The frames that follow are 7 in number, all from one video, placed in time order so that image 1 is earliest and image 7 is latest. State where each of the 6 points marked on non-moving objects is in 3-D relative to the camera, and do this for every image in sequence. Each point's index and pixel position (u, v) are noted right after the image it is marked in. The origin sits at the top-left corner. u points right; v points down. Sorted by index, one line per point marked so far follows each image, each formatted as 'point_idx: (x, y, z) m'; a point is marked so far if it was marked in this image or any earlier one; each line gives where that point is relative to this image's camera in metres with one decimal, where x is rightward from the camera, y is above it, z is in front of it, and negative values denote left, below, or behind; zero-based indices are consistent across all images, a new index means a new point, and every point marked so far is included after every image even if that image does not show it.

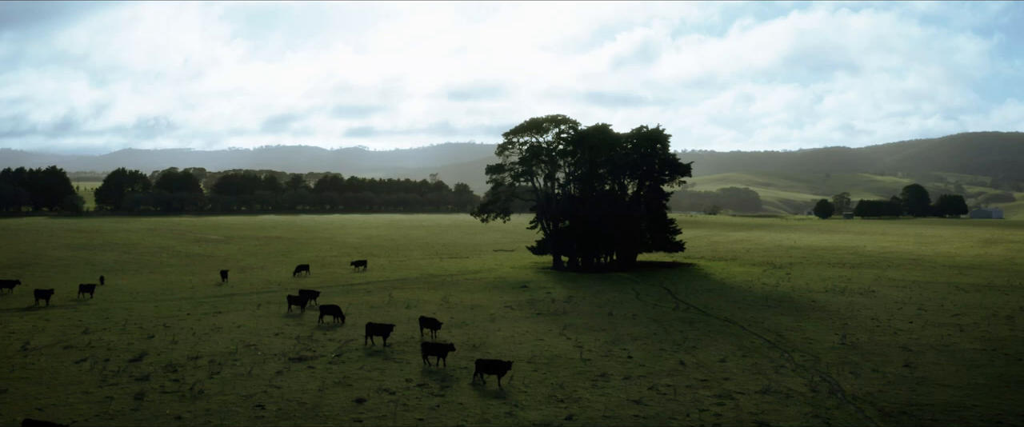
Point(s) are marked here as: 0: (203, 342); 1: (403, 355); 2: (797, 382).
0: (-8.4, -3.5, +19.3) m
1: (-2.6, -3.5, +17.0) m
2: (+5.4, -3.2, +13.2) m
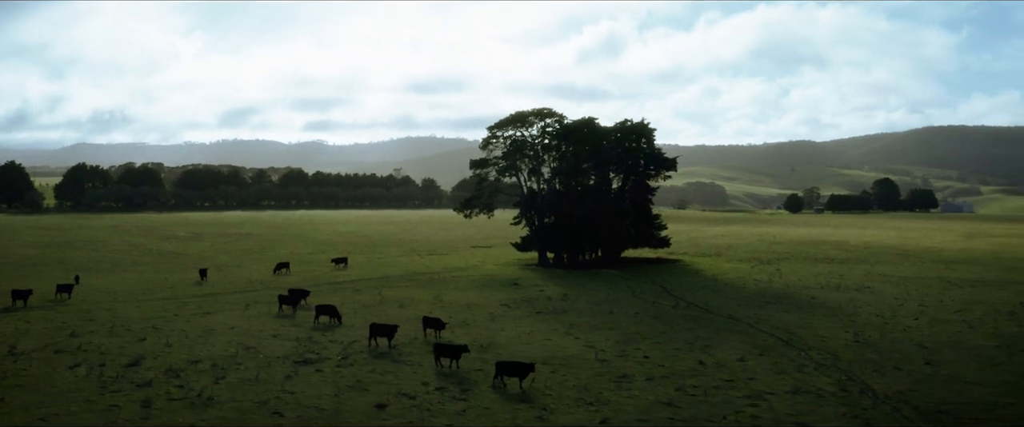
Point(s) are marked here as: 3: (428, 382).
0: (-8.2, -3.4, +18.5) m
1: (-2.3, -3.4, +16.6) m
2: (+5.8, -3.1, +13.1) m
3: (-1.7, -3.3, +14.0) m
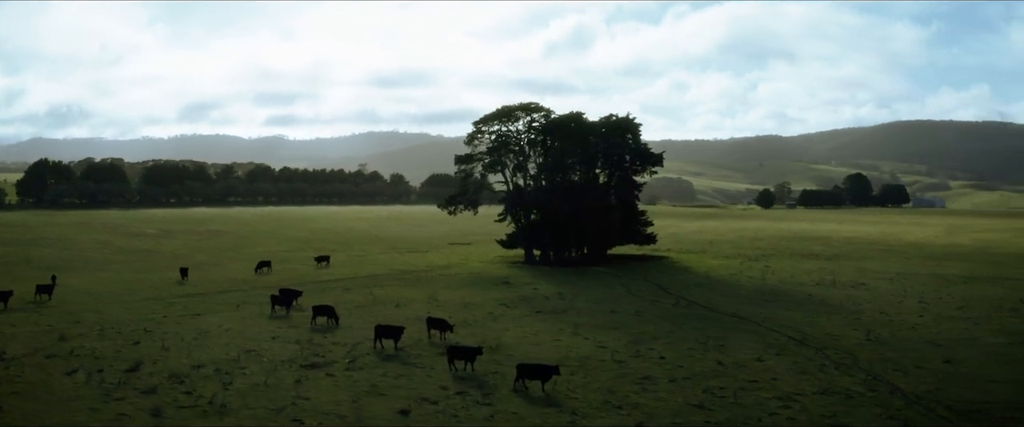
0: (-8.0, -3.4, +17.9) m
1: (-2.0, -3.4, +16.2) m
2: (+6.3, -3.1, +13.0) m
3: (-1.3, -3.3, +13.6) m
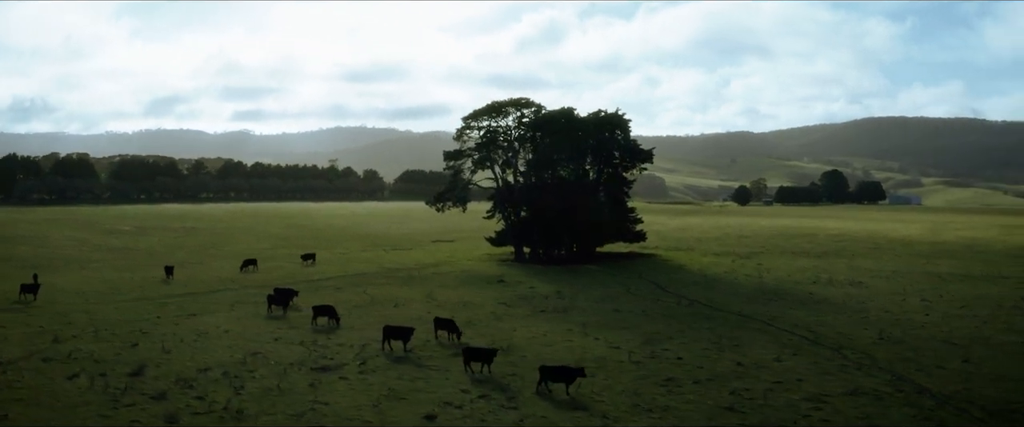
0: (-7.7, -3.4, +17.4) m
1: (-1.7, -3.3, +15.8) m
2: (+6.7, -3.1, +12.9) m
3: (-0.9, -3.3, +13.3) m
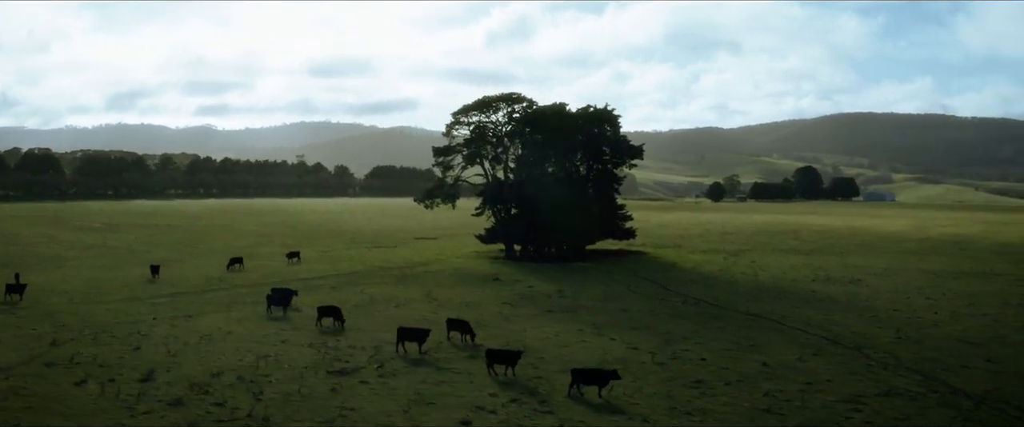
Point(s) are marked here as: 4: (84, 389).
0: (-7.3, -3.3, +16.8) m
1: (-1.3, -3.3, +15.5) m
2: (+7.2, -3.1, +12.9) m
3: (-0.3, -3.3, +13.1) m
4: (-8.2, -3.3, +13.5) m
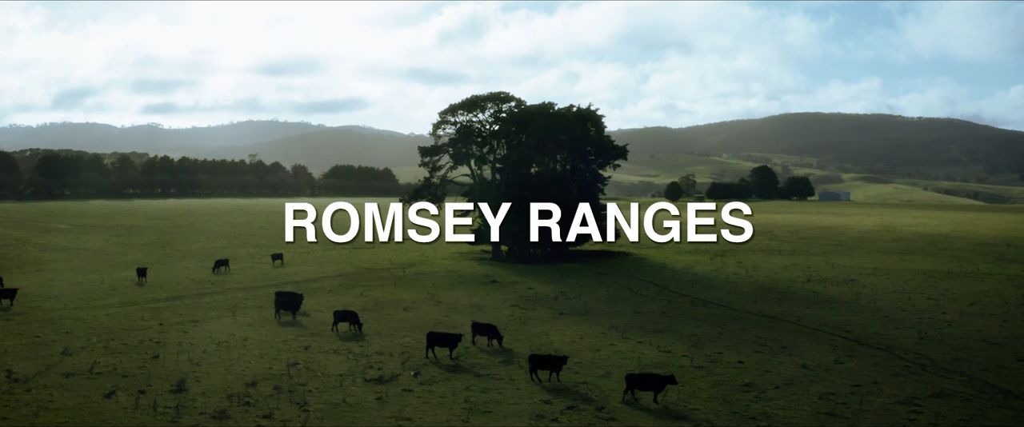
0: (-6.5, -3.4, +16.3) m
1: (-0.4, -3.4, +15.3) m
2: (+8.2, -3.2, +13.1) m
3: (+0.6, -3.4, +12.9) m
4: (-7.2, -3.4, +12.9) m
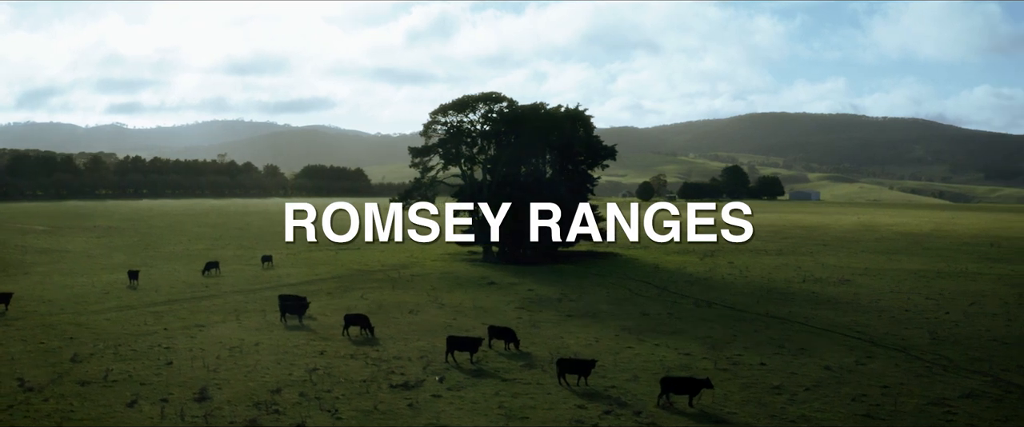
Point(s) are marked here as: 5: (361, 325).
0: (-6.0, -3.5, +16.0) m
1: (+0.1, -3.5, +15.2) m
2: (+8.8, -3.2, +13.3) m
3: (+1.3, -3.5, +12.8) m
4: (-6.6, -3.5, +12.6) m
5: (-4.3, -3.2, +20.0) m
